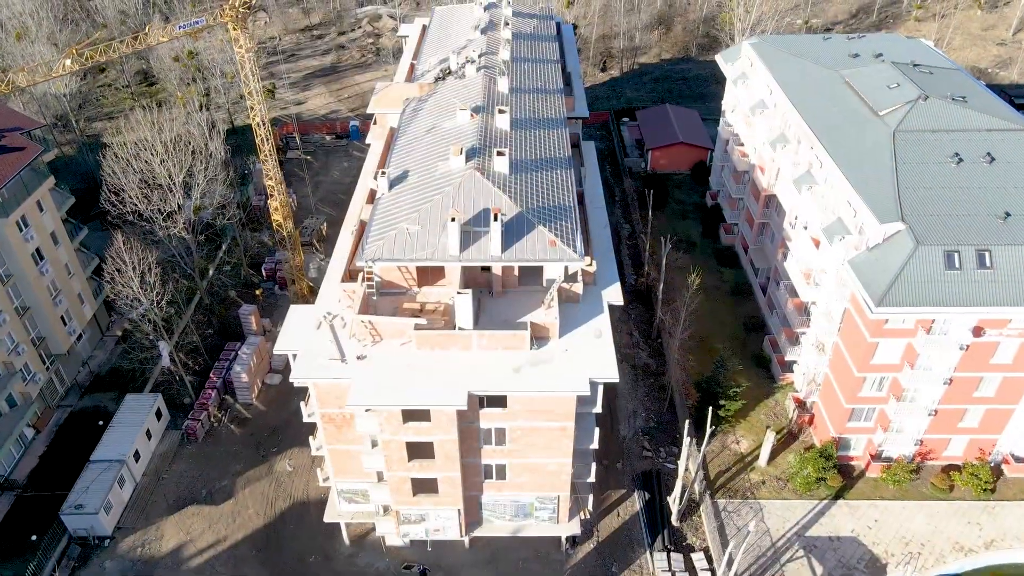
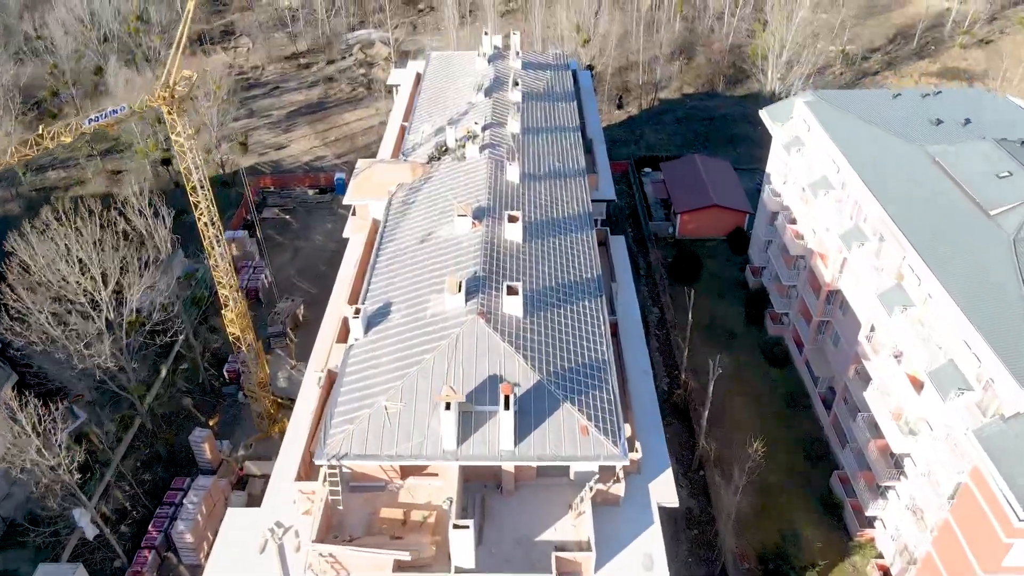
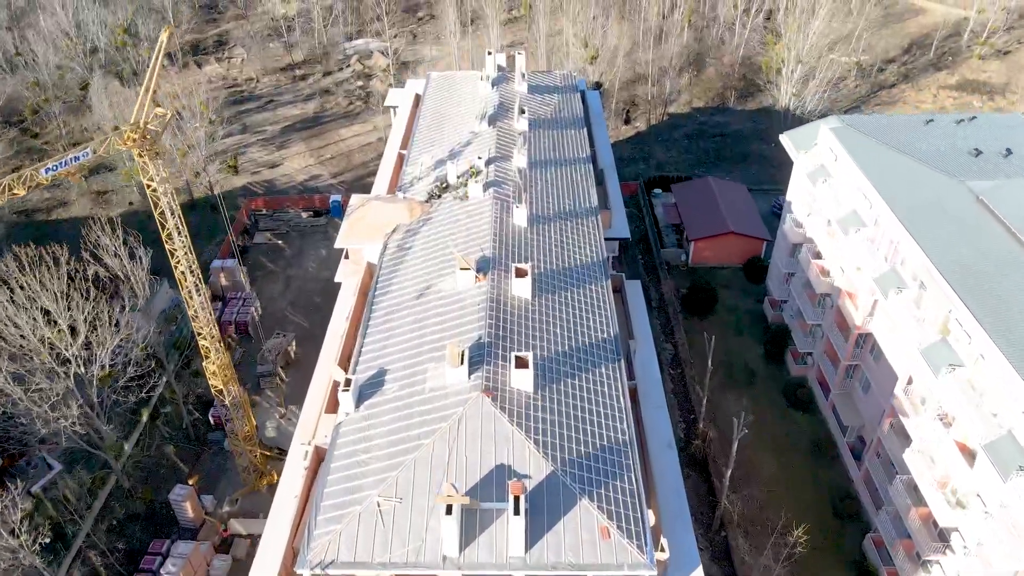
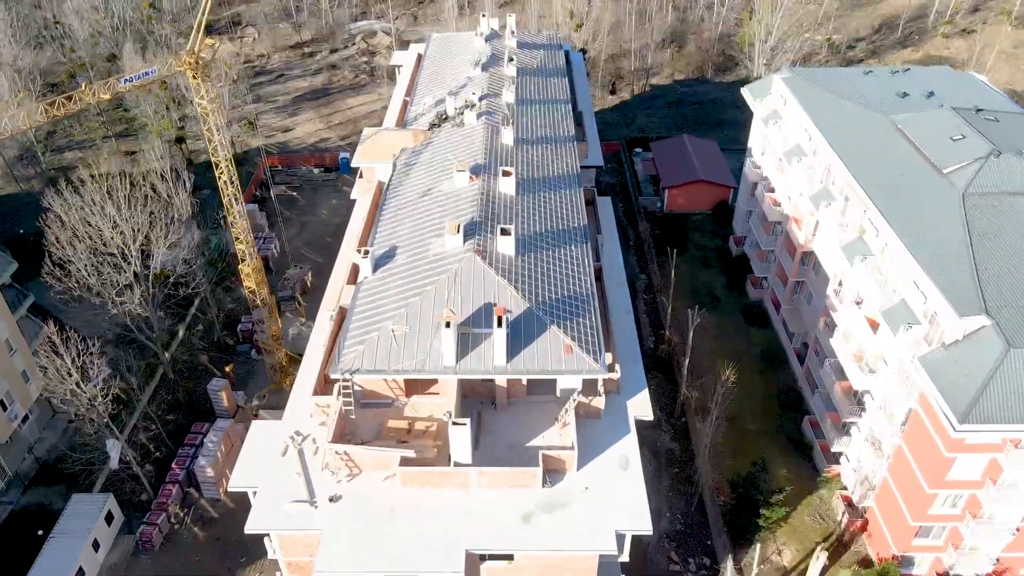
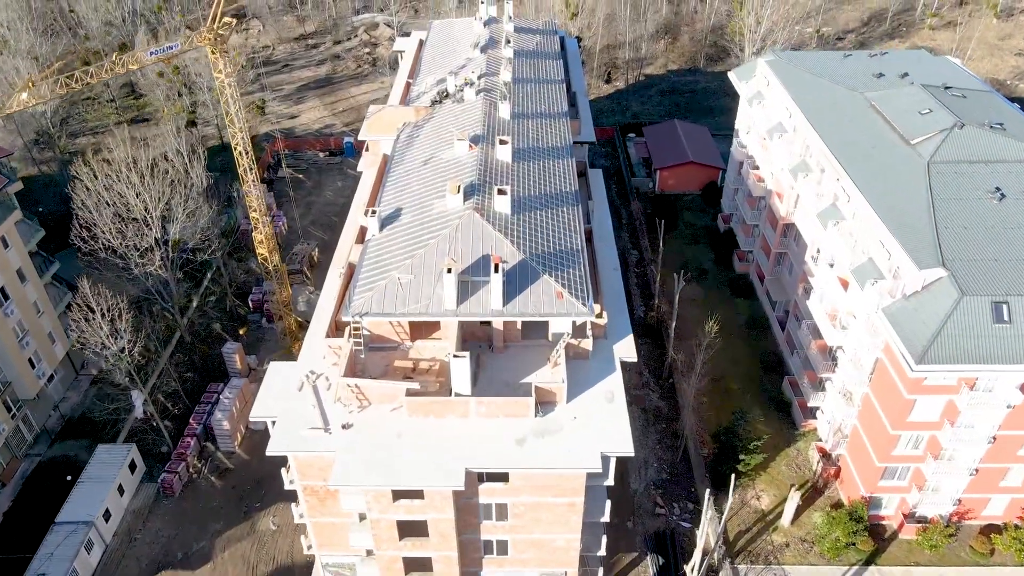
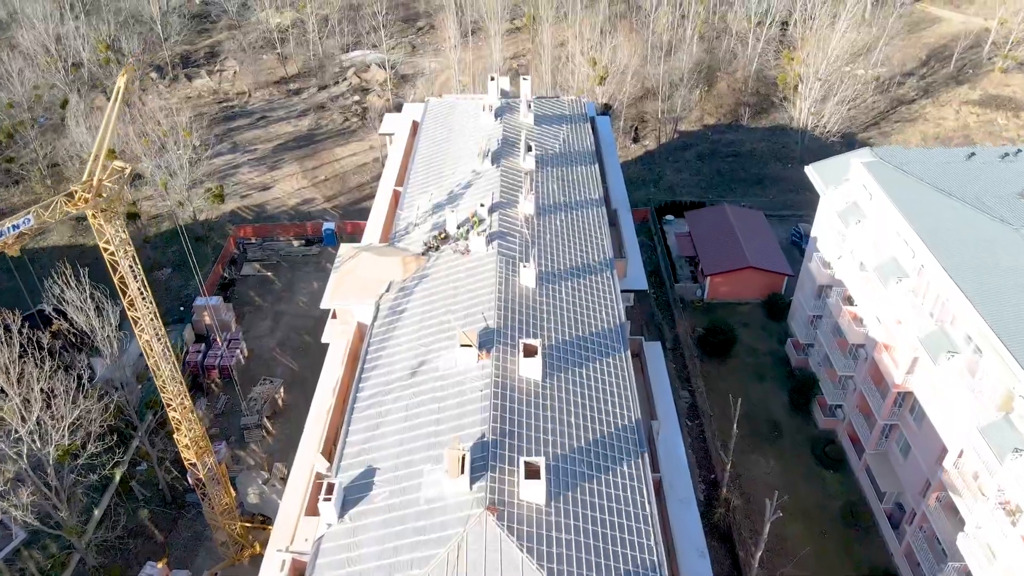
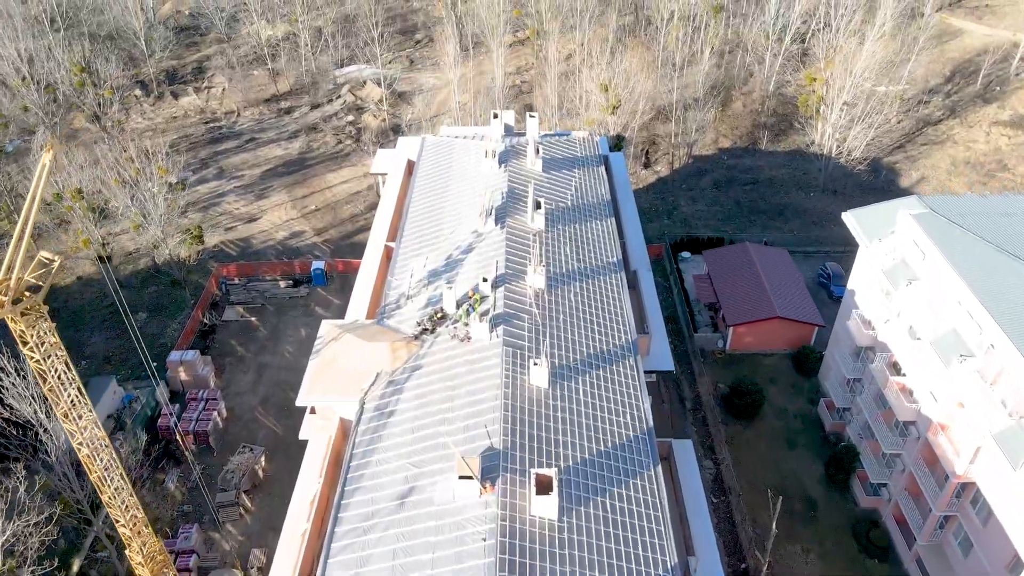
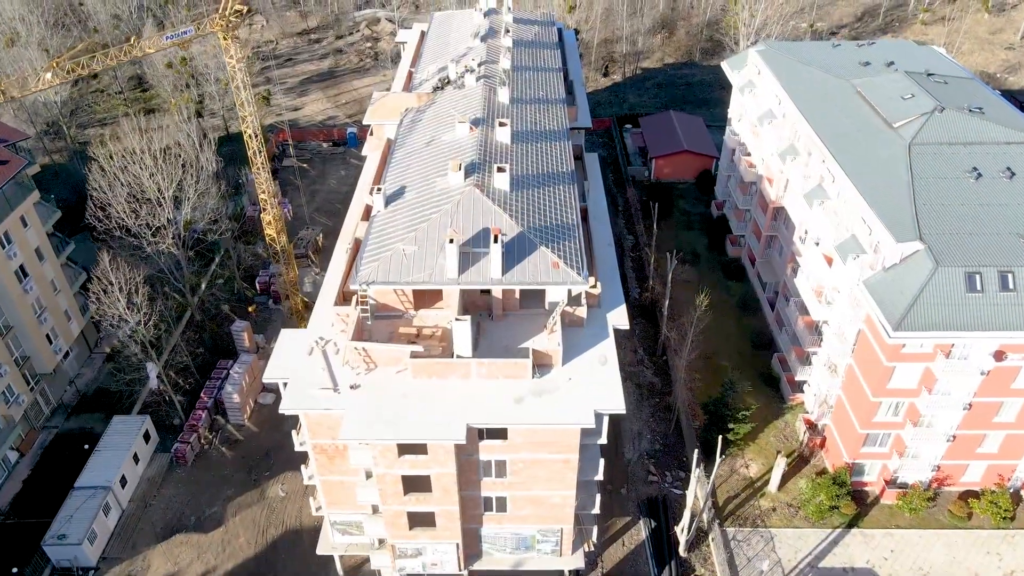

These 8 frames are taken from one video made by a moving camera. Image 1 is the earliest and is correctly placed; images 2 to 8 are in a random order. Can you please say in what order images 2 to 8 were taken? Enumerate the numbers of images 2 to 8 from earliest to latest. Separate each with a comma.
8, 5, 4, 2, 3, 6, 7
